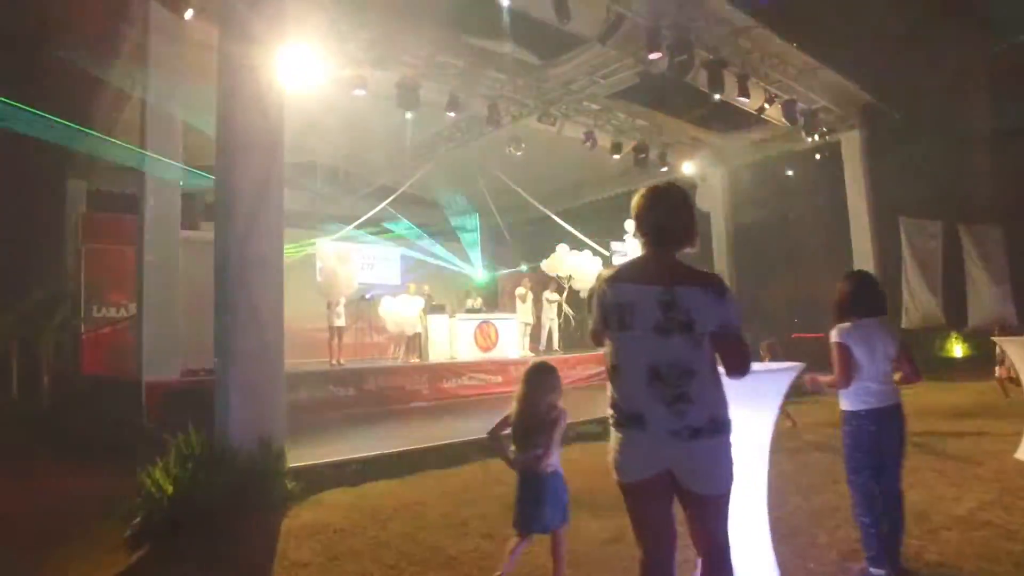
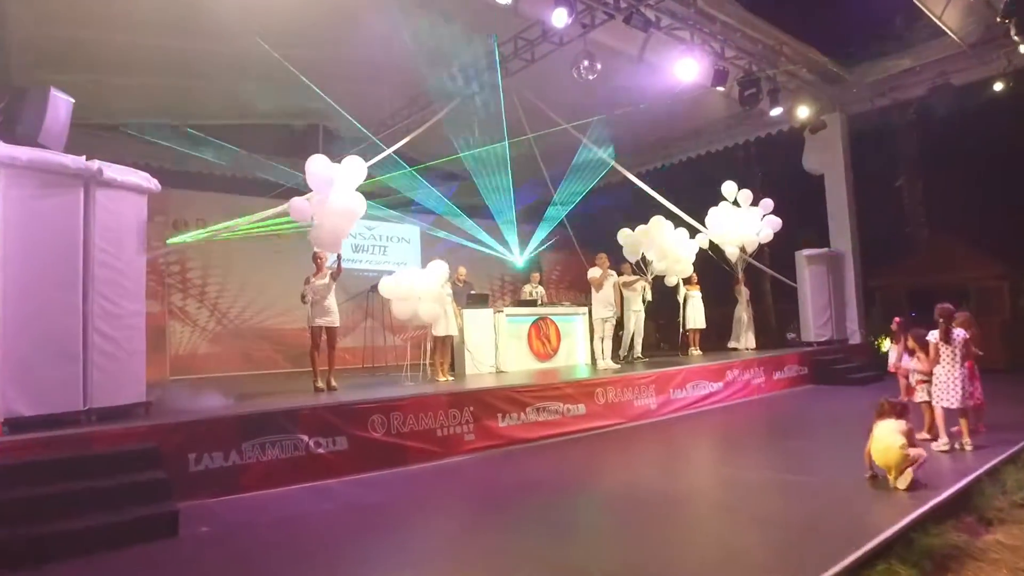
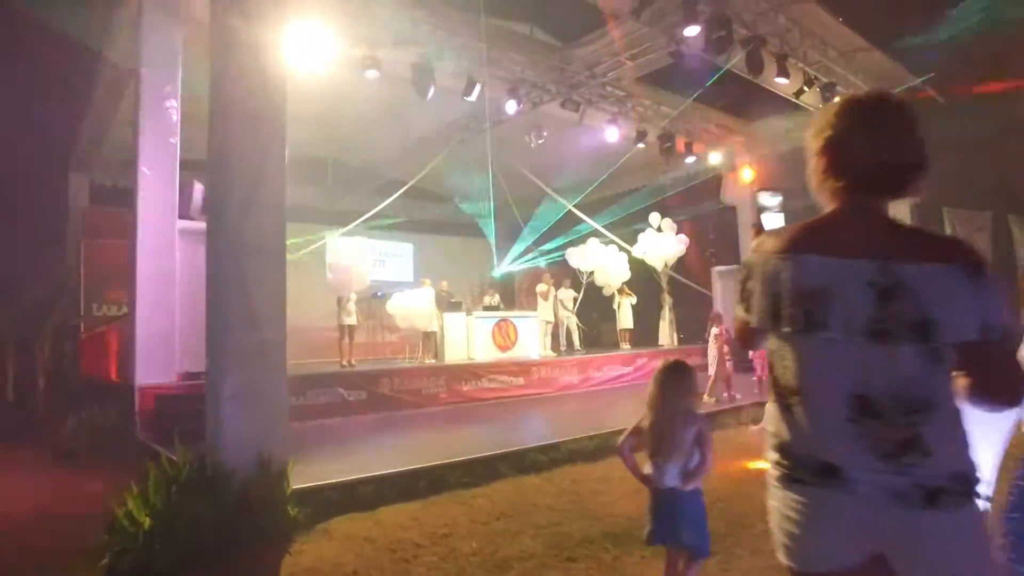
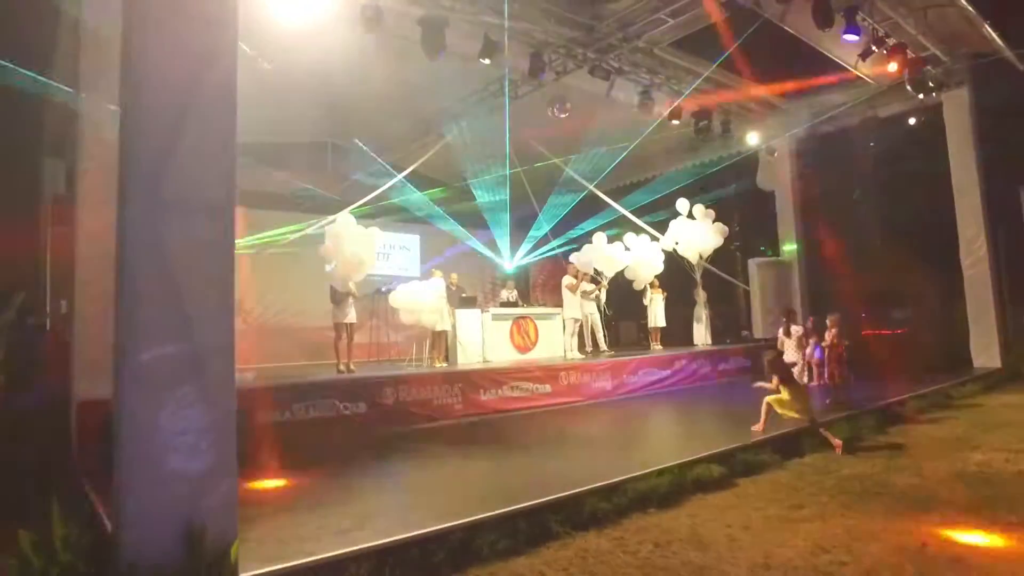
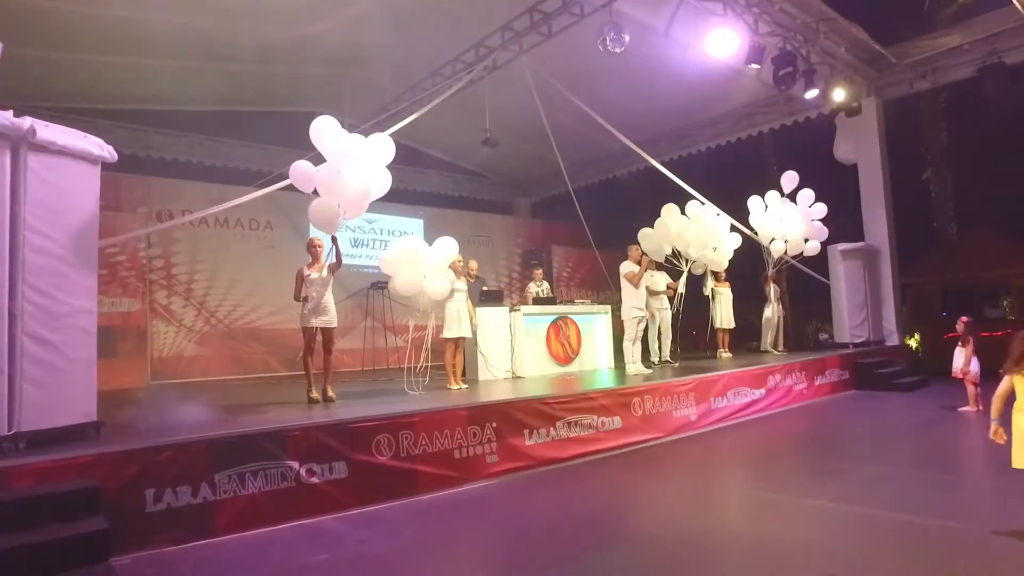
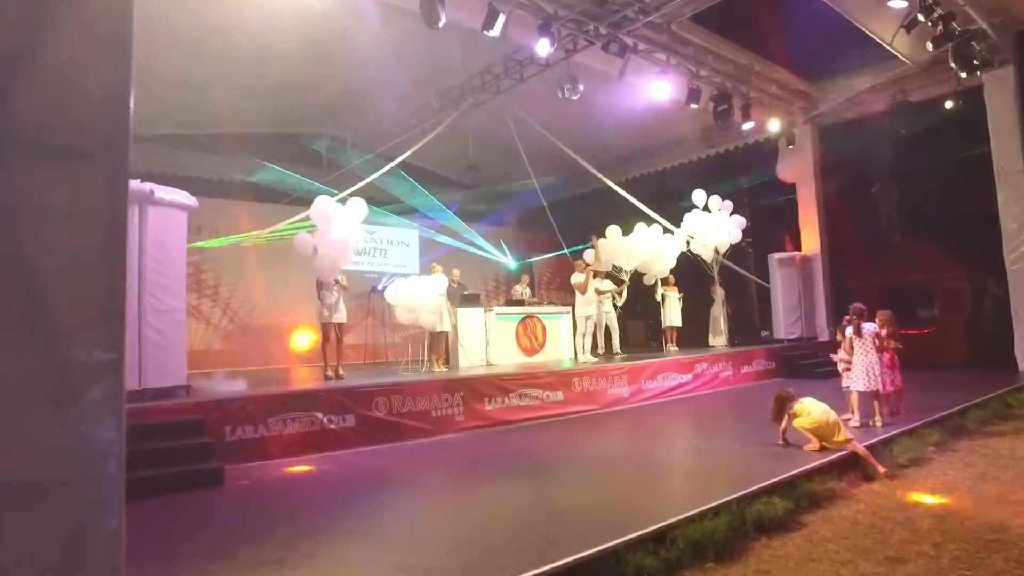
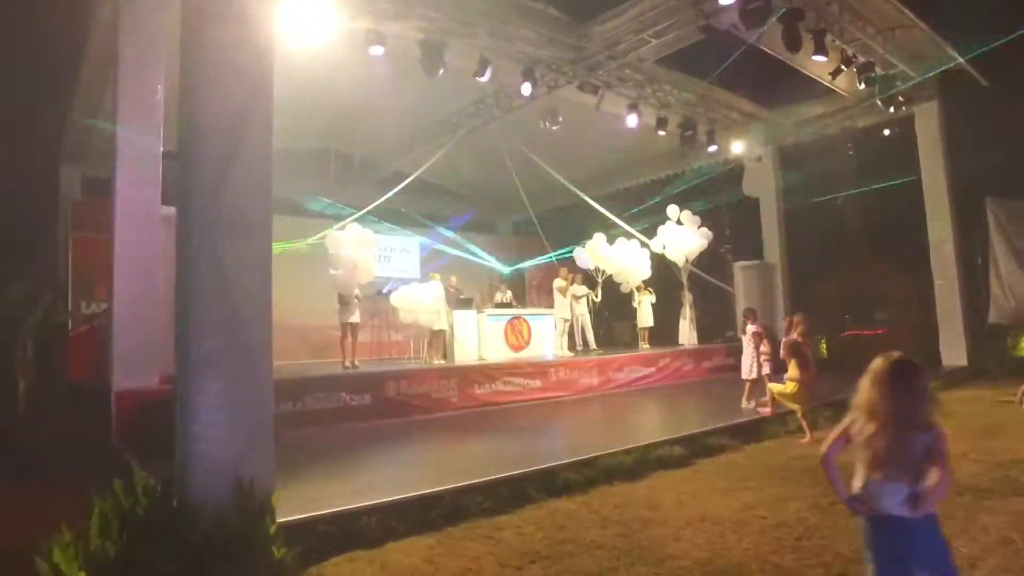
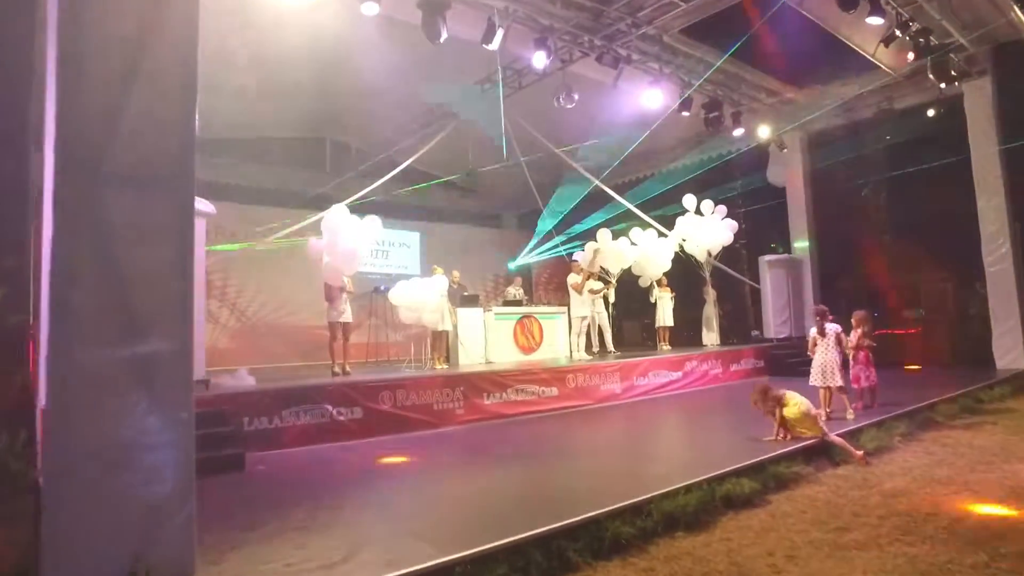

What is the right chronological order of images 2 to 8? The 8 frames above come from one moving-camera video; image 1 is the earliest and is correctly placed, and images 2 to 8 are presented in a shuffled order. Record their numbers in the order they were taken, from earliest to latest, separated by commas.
3, 7, 4, 8, 6, 2, 5
